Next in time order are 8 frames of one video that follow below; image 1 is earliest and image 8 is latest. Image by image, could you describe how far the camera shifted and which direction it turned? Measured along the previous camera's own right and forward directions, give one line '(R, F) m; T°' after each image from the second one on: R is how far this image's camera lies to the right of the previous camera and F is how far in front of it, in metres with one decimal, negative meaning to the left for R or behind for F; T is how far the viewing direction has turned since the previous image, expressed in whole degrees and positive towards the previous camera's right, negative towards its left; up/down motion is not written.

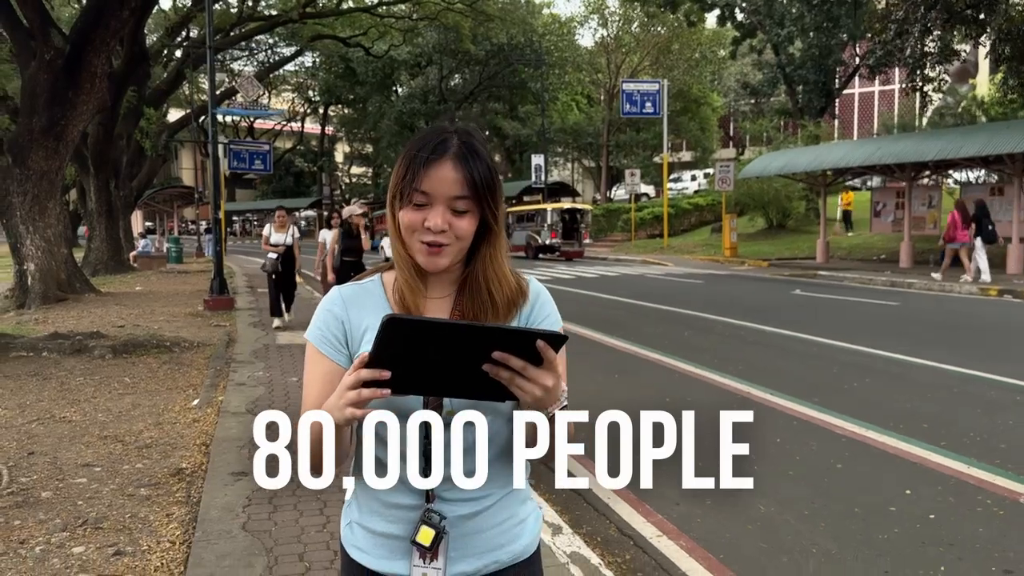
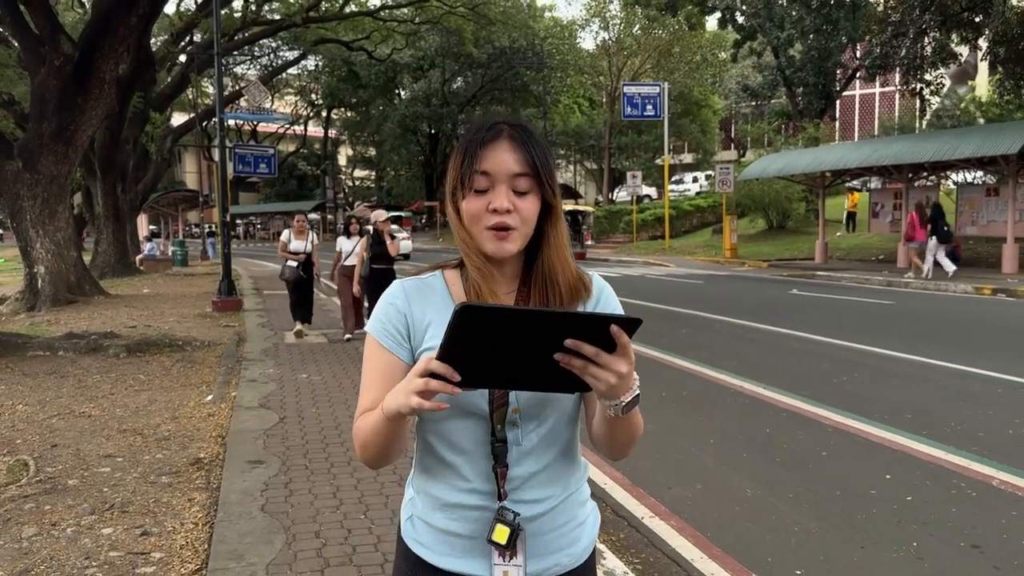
(0.0, -0.3) m; 0°
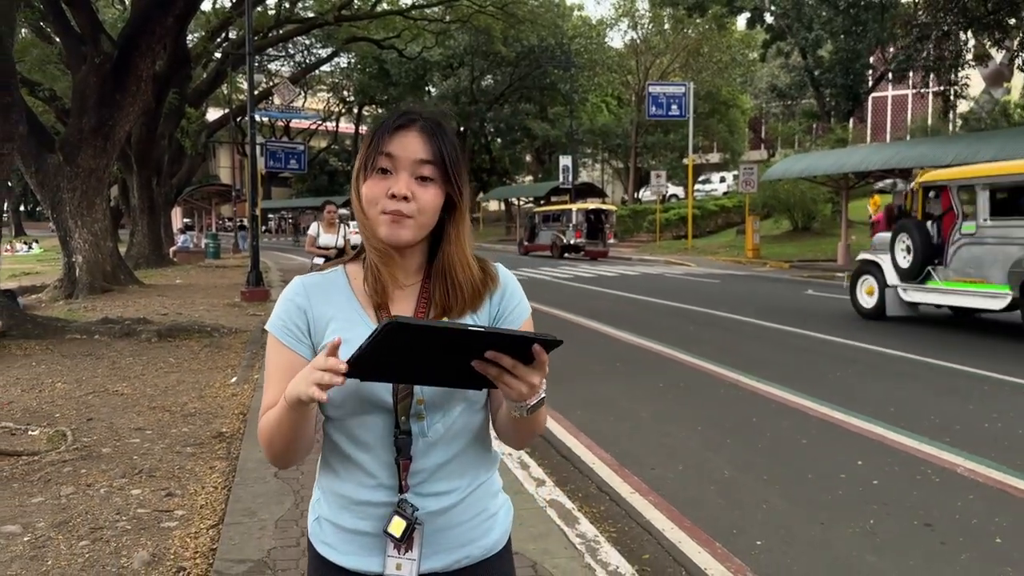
(+0.2, -0.4) m; -2°
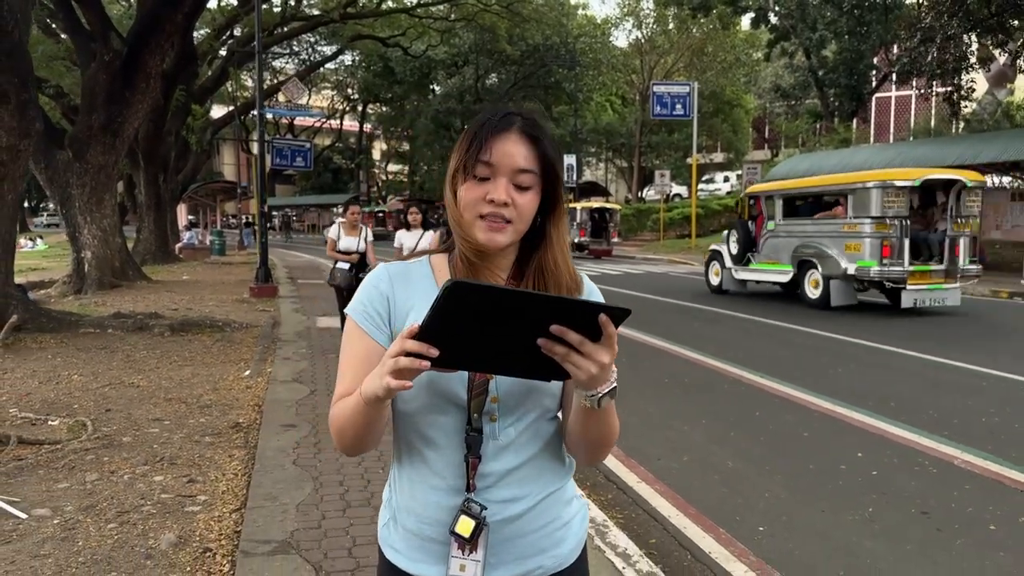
(-0.1, -0.1) m; 0°
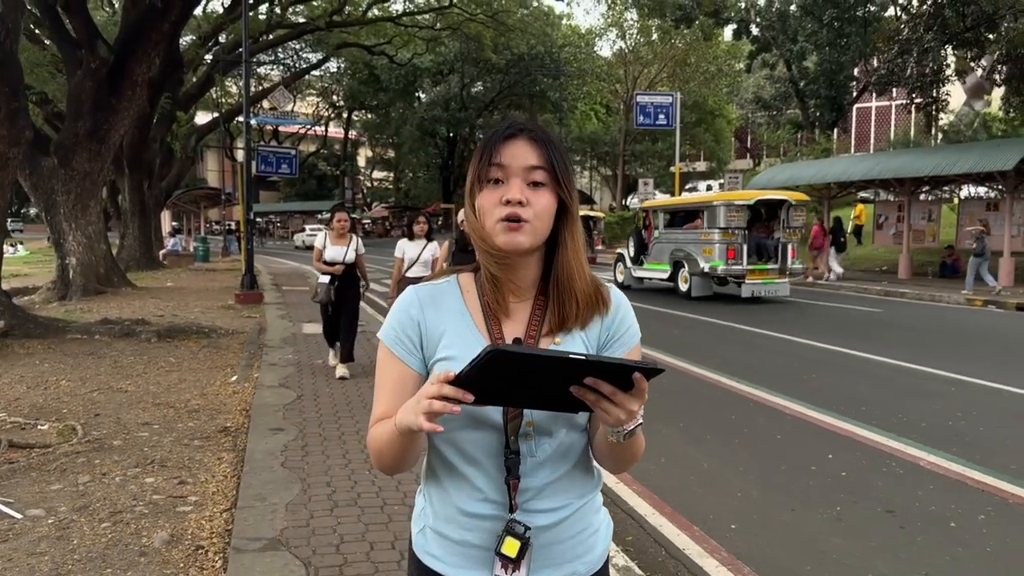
(0.0, -0.2) m; +1°
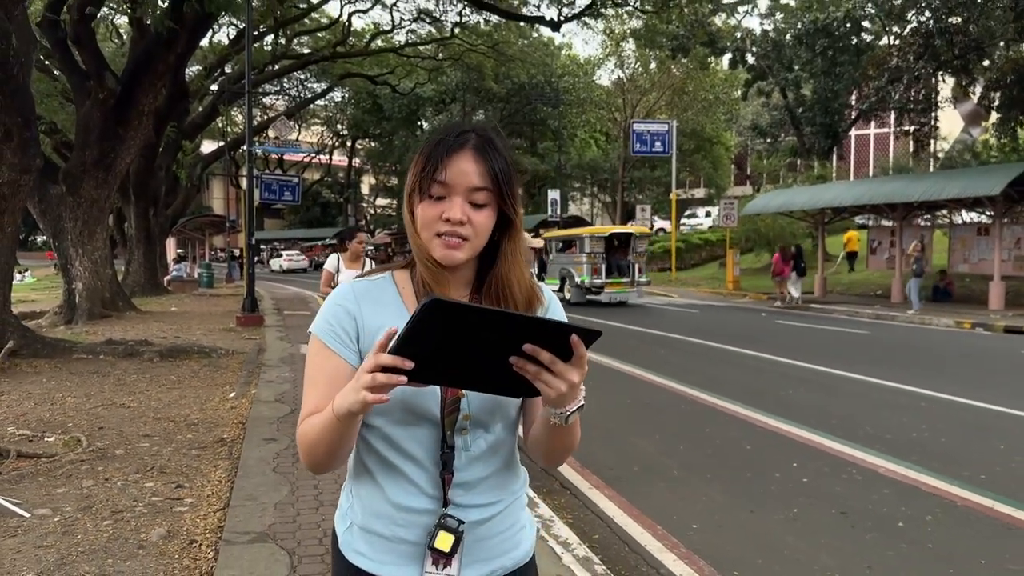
(+0.2, -0.3) m; 0°
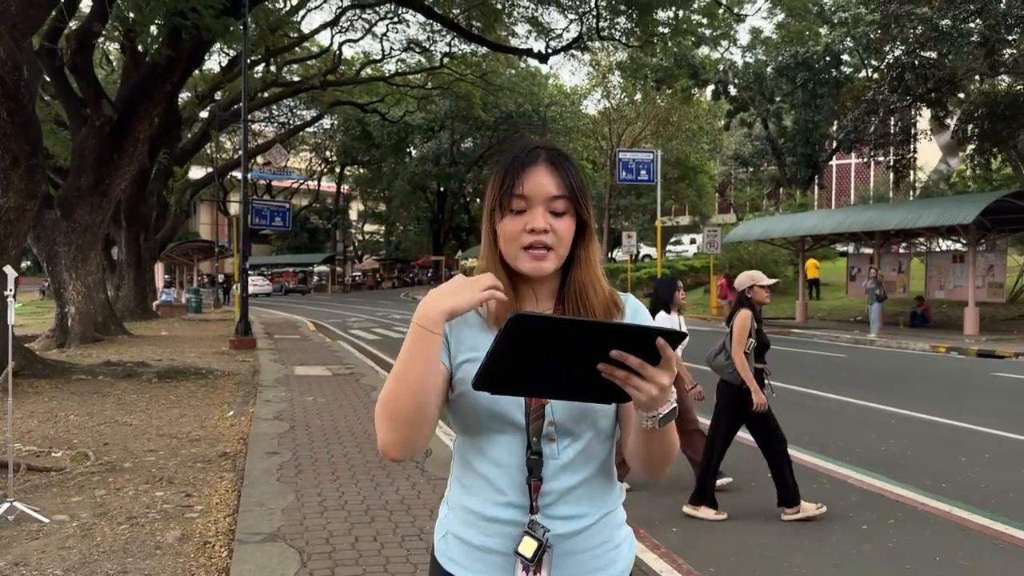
(0.0, -0.4) m; +1°
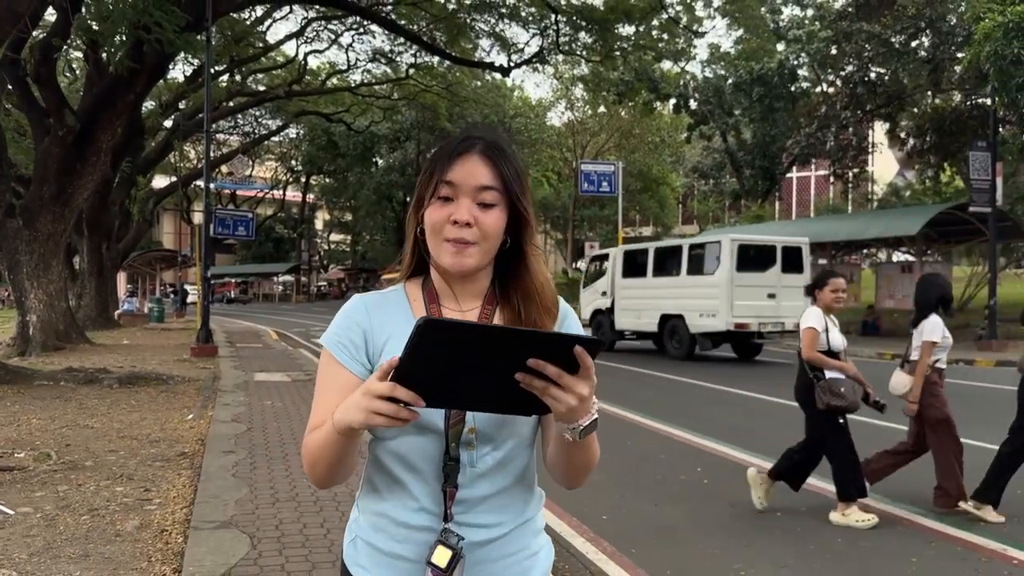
(+0.2, -0.4) m; +2°
